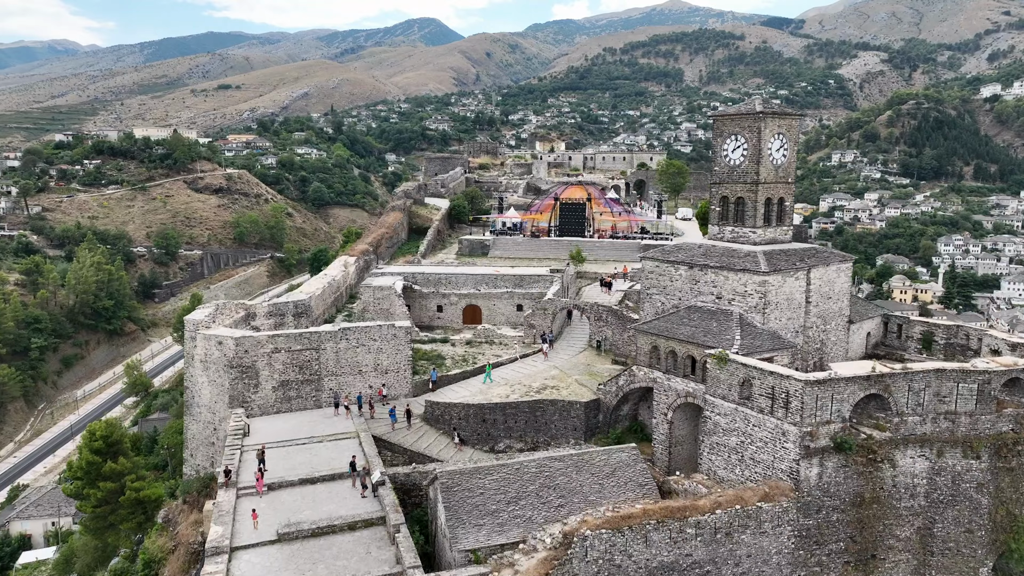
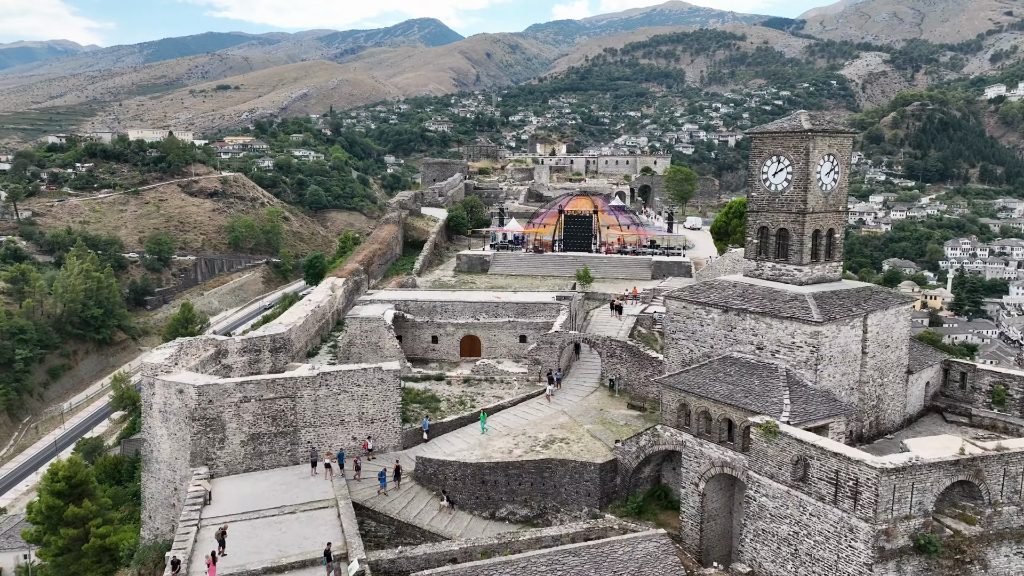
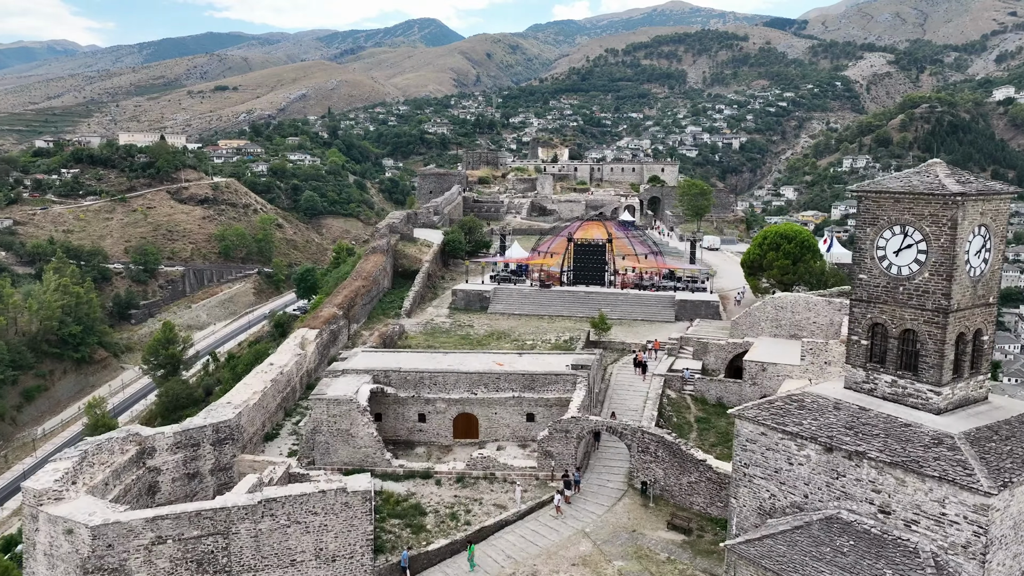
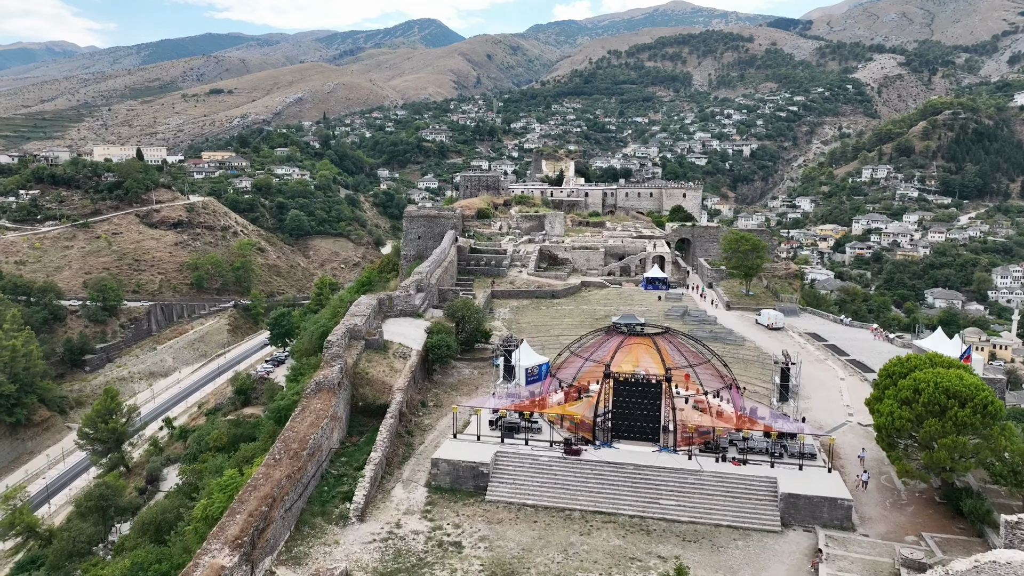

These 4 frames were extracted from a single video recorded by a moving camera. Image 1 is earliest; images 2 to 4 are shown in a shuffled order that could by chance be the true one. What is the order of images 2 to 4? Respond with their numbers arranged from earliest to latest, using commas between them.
2, 3, 4
